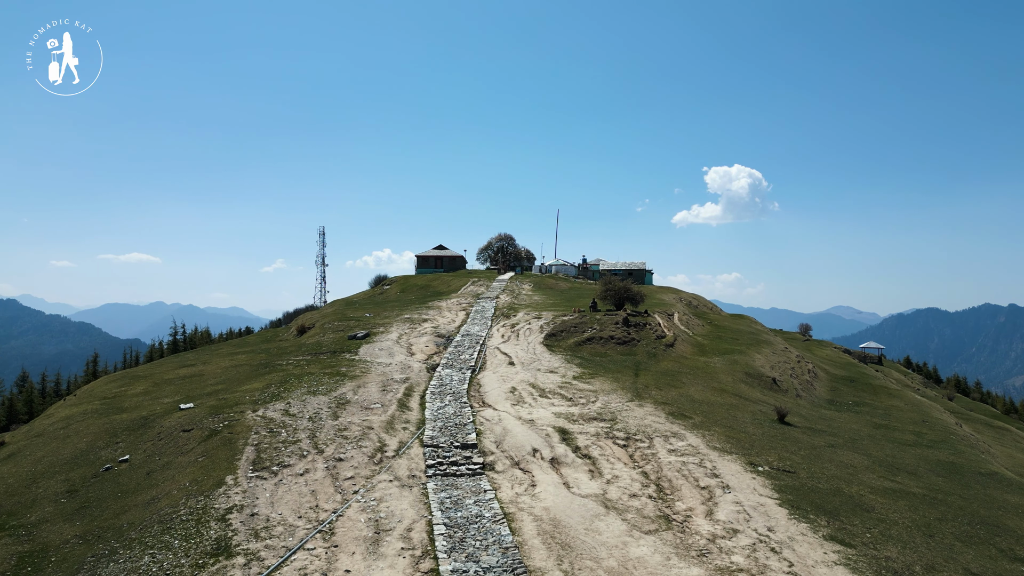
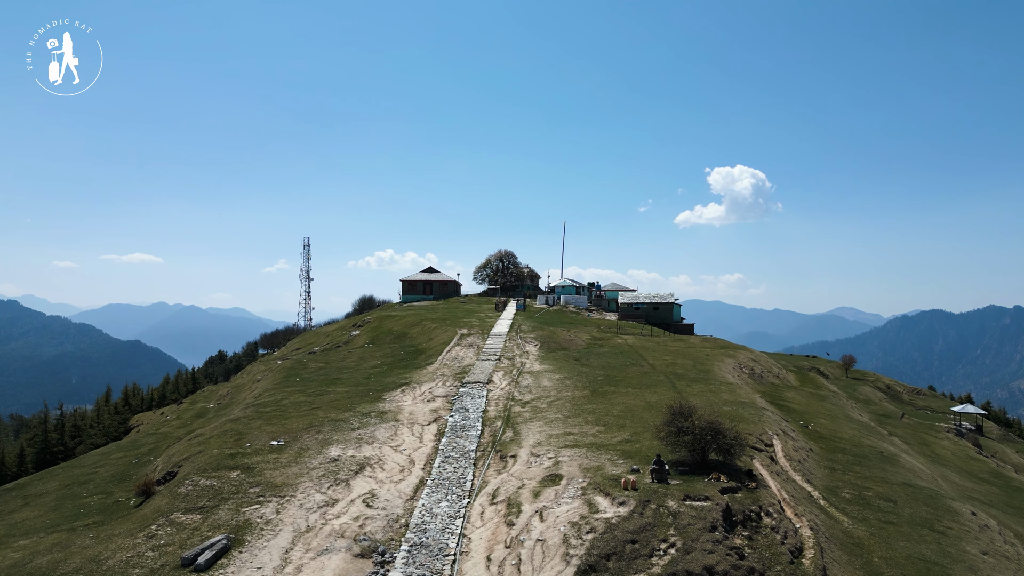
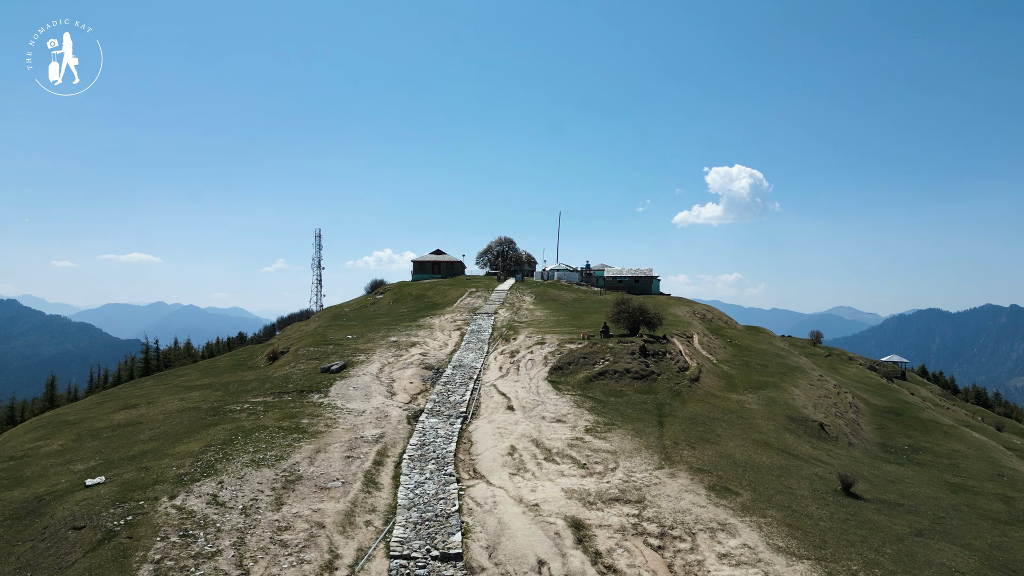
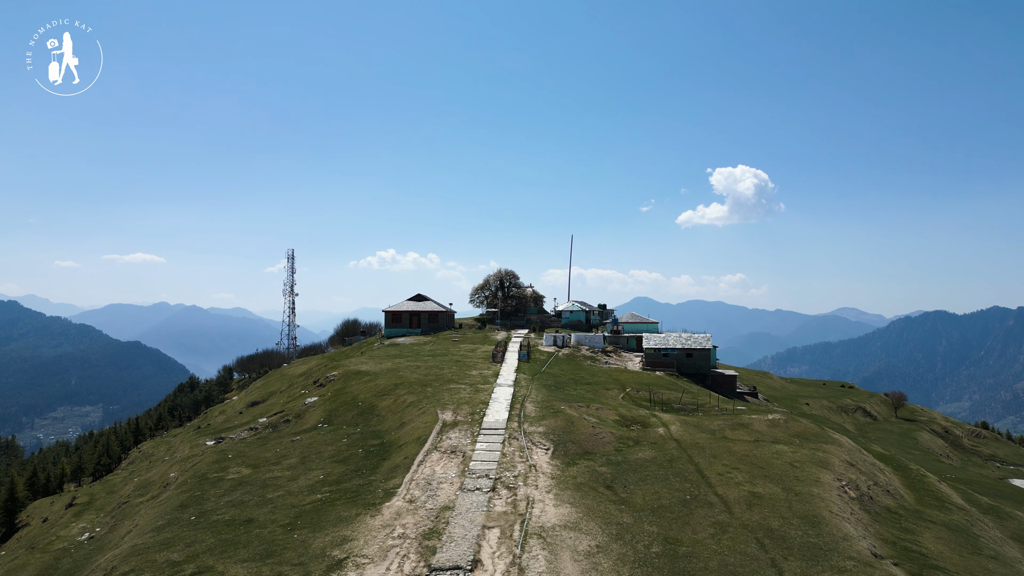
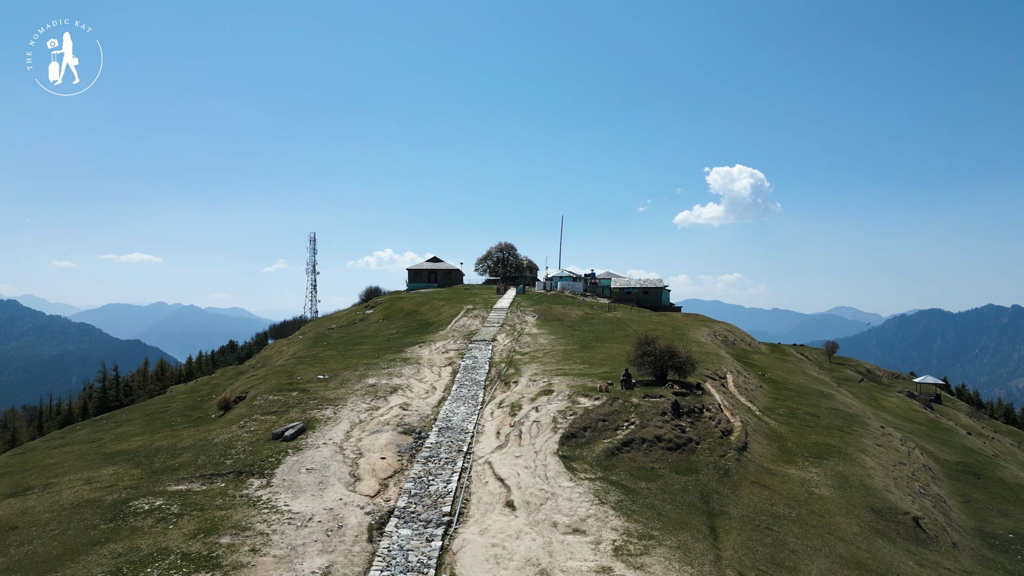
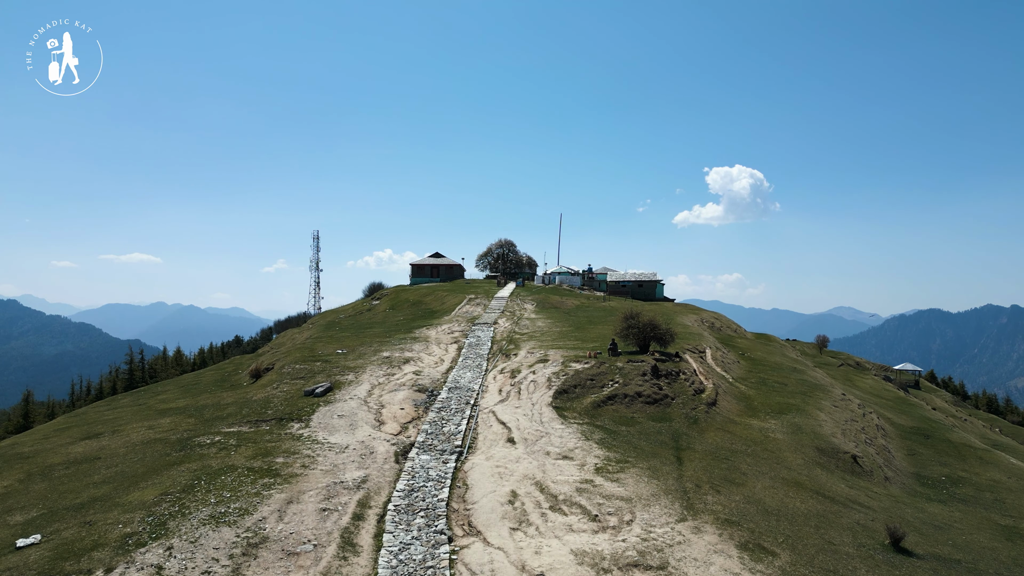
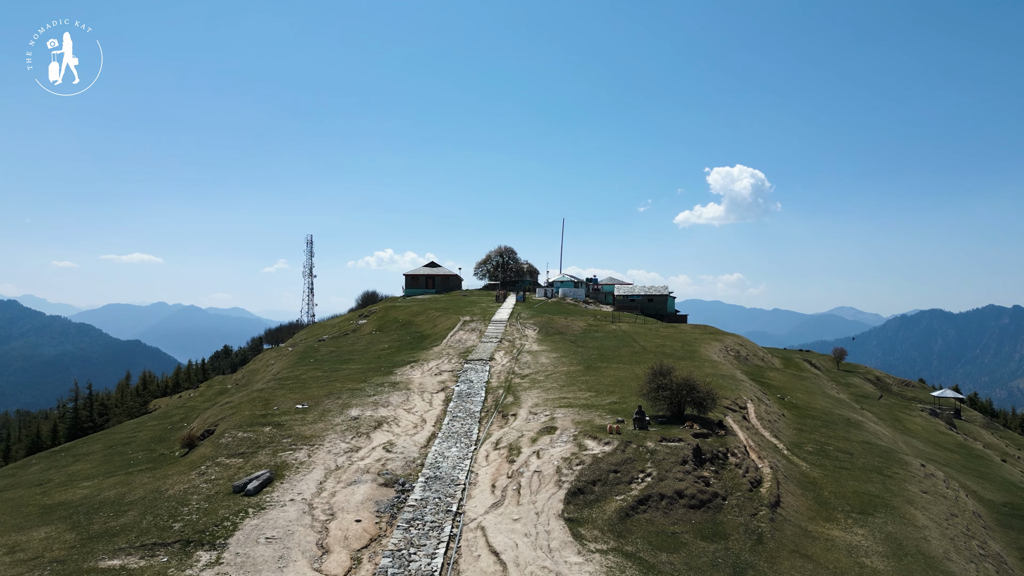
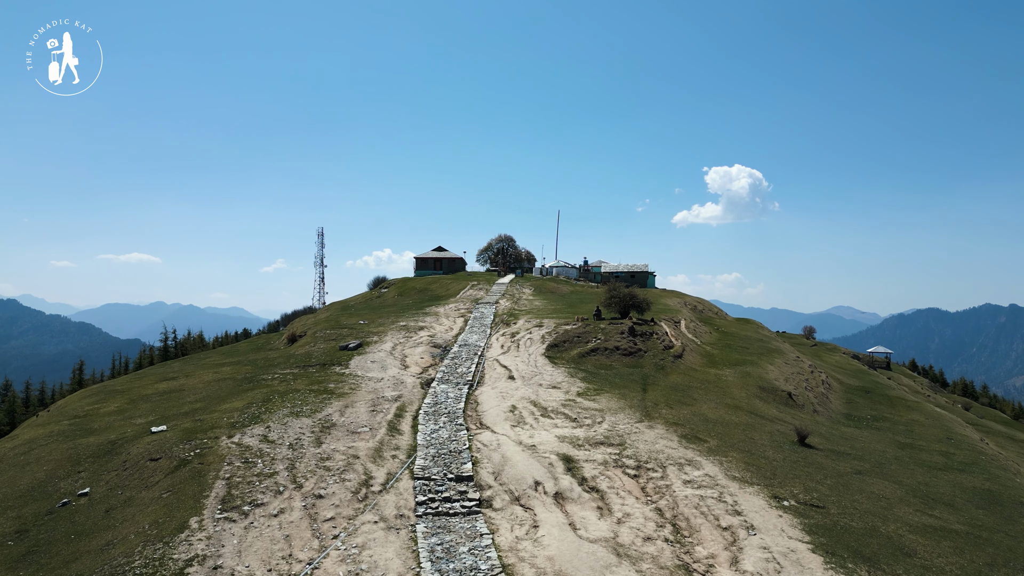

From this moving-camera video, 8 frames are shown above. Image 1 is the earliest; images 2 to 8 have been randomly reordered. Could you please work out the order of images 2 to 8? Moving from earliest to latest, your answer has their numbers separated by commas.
8, 3, 6, 5, 7, 2, 4
